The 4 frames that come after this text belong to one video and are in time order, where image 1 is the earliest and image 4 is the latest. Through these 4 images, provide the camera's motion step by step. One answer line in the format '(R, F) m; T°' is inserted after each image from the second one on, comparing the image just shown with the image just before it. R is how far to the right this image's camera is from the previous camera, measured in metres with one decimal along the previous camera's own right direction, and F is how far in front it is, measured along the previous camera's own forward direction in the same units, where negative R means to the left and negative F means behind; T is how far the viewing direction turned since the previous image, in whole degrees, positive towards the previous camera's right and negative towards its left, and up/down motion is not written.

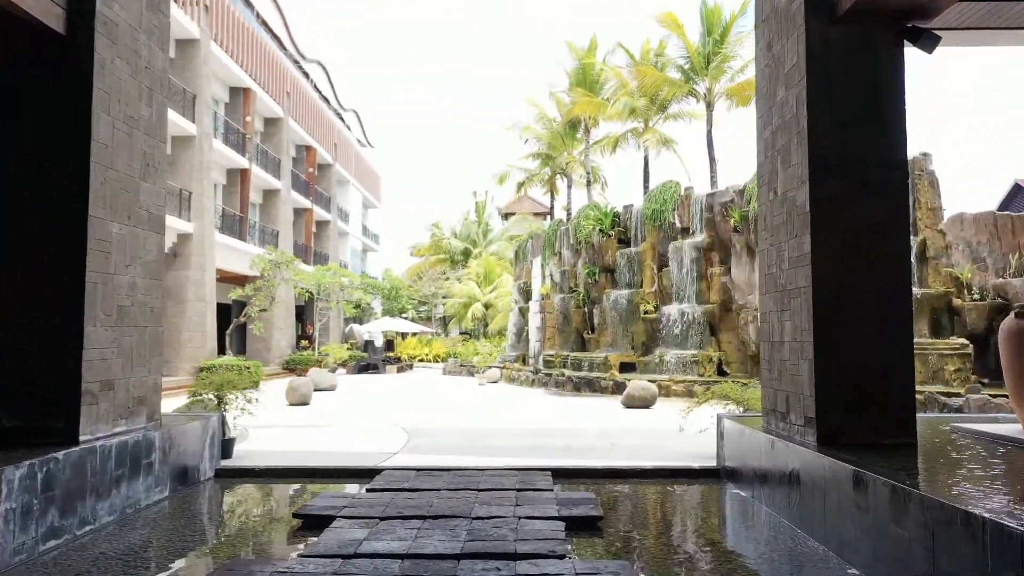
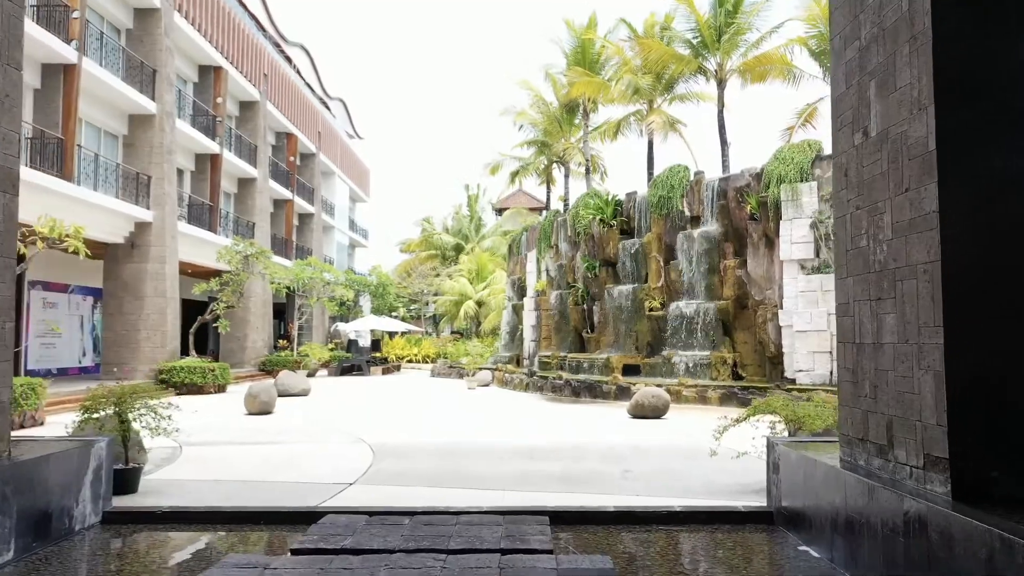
(+0.1, +2.0) m; 0°
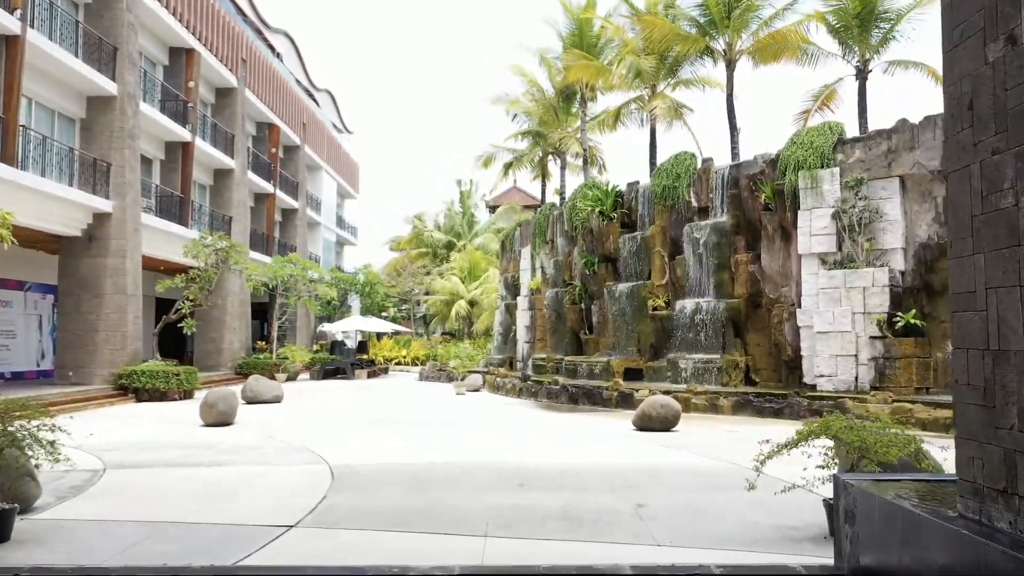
(+0.1, +1.6) m; 0°
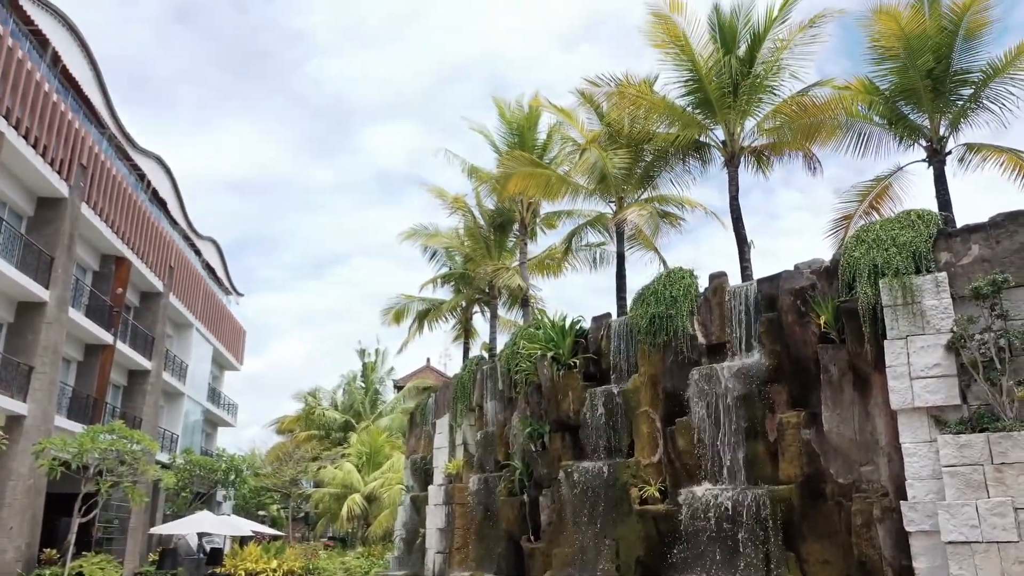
(0.0, +6.5) m; +6°
